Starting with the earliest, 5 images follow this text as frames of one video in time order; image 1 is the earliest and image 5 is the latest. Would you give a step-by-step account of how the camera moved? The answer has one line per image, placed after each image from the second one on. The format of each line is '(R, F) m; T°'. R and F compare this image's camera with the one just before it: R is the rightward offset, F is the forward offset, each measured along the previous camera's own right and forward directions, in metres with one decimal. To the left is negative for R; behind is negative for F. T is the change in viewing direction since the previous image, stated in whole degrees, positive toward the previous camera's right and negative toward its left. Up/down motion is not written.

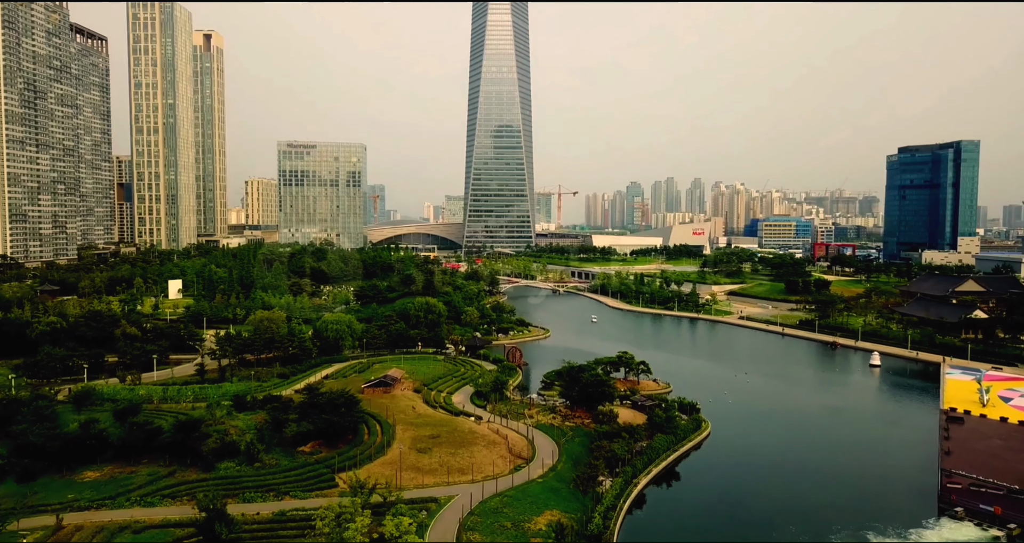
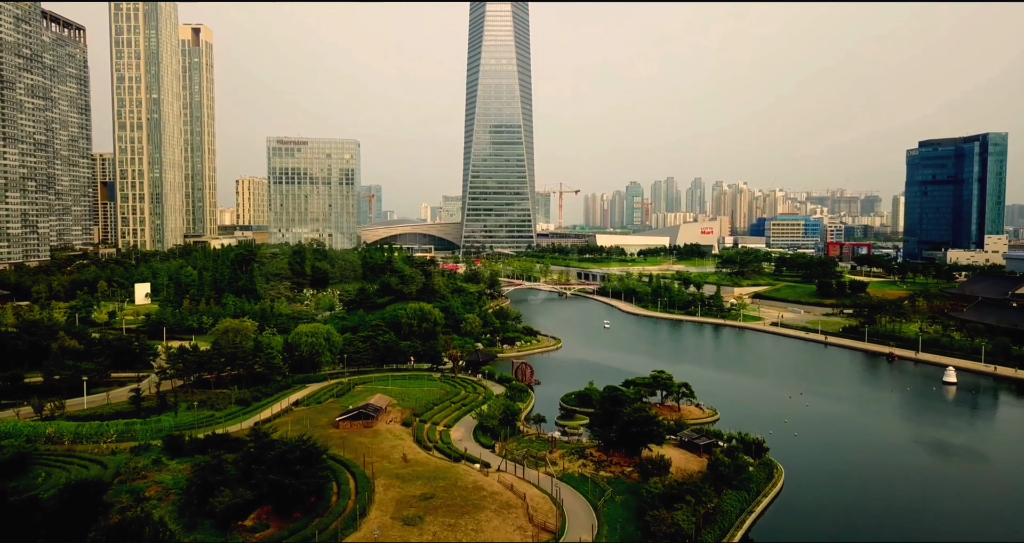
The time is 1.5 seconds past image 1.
(-0.5, +5.5) m; 0°
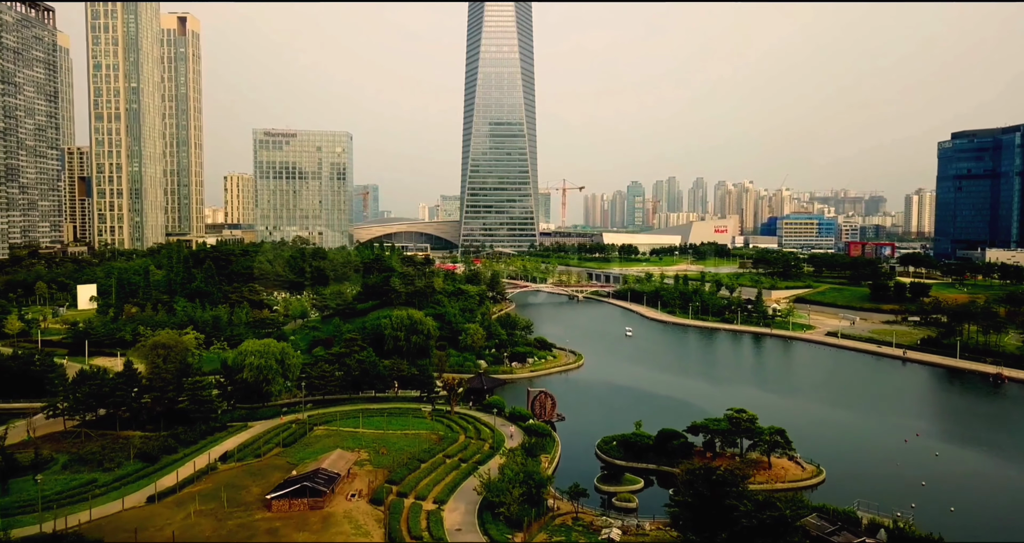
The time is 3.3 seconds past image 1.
(-0.5, +7.3) m; 0°
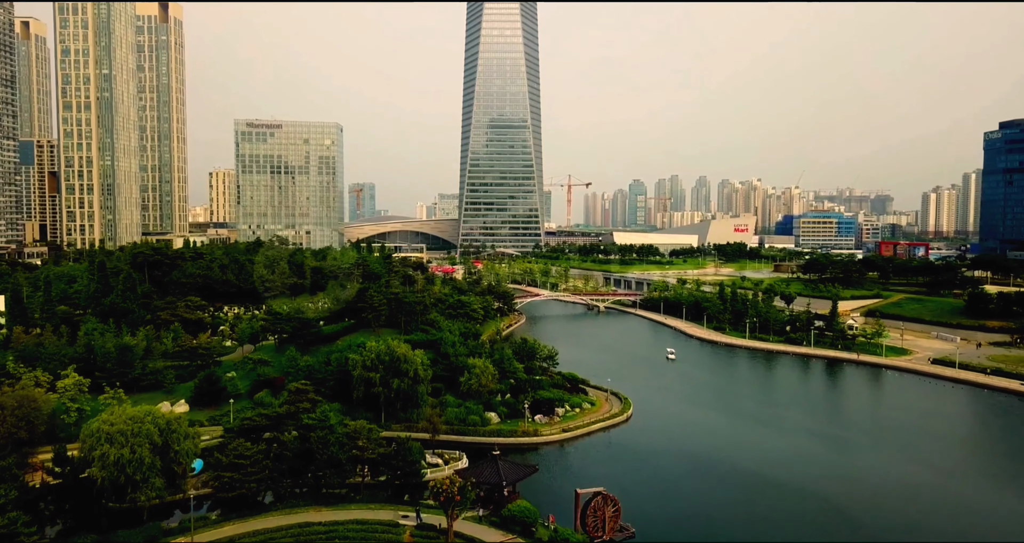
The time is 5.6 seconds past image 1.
(-0.7, +8.8) m; 0°
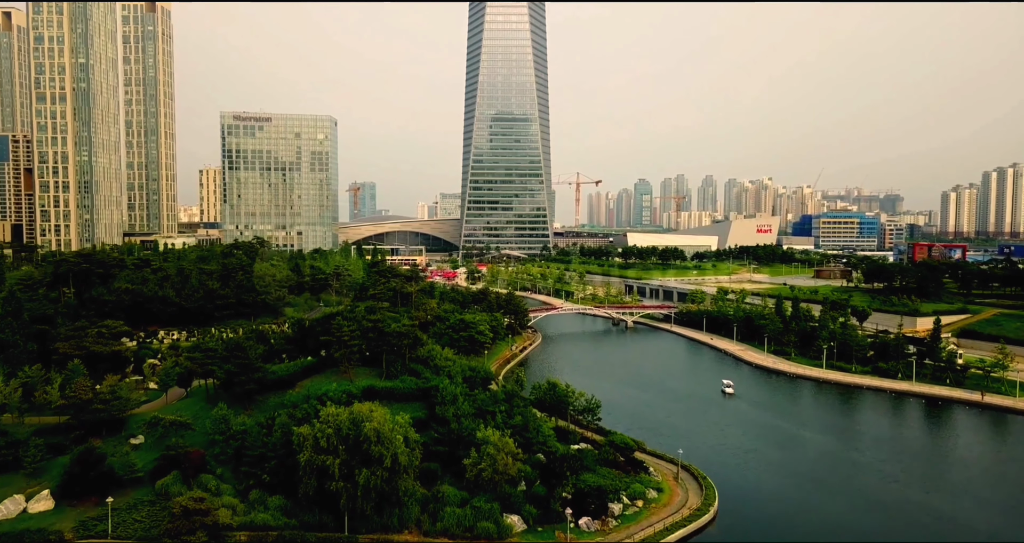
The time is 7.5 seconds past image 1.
(-0.6, +7.3) m; 0°
